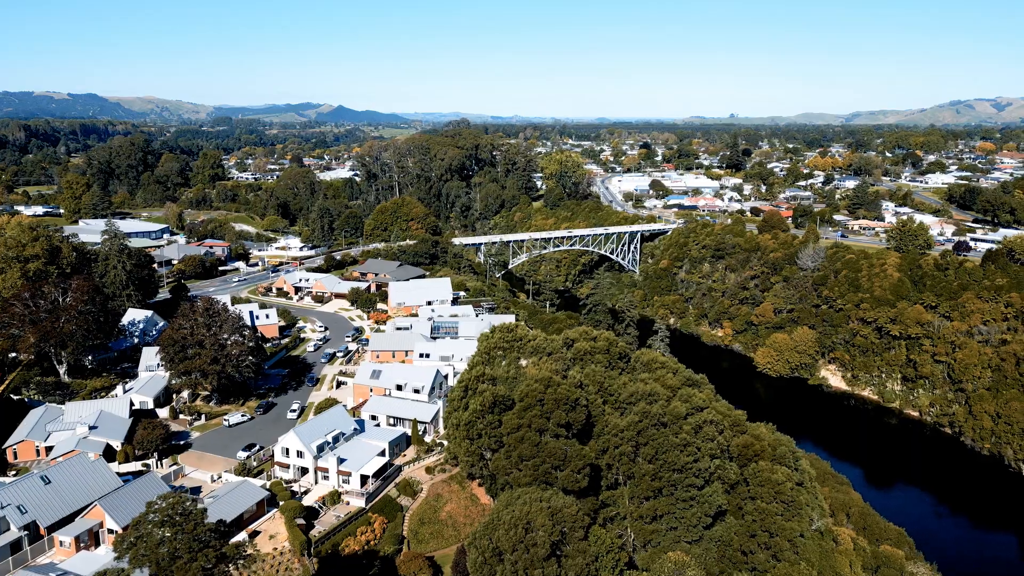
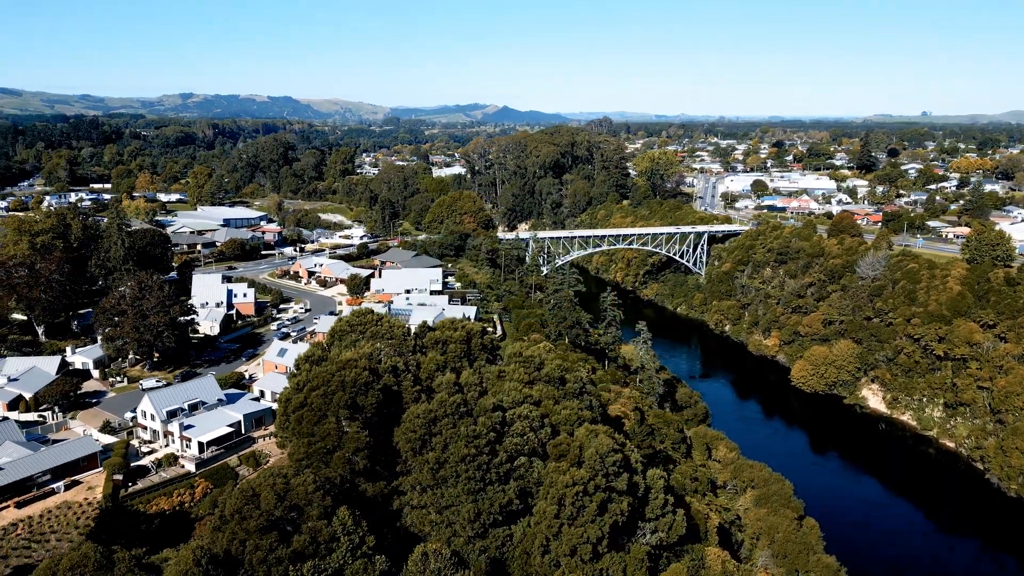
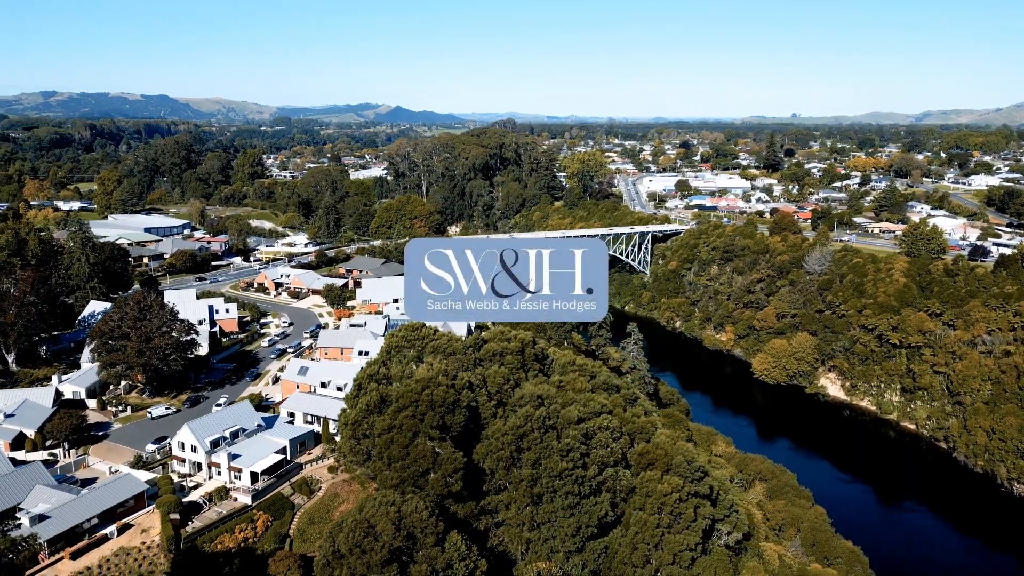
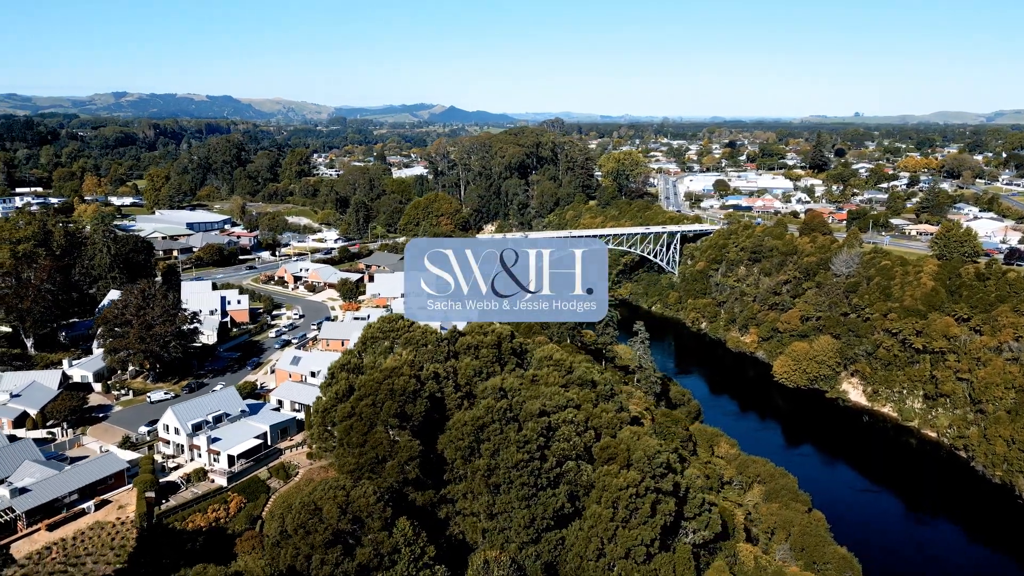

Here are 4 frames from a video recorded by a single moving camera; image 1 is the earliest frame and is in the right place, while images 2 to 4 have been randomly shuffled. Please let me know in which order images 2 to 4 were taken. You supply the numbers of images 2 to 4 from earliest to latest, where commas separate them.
3, 4, 2
